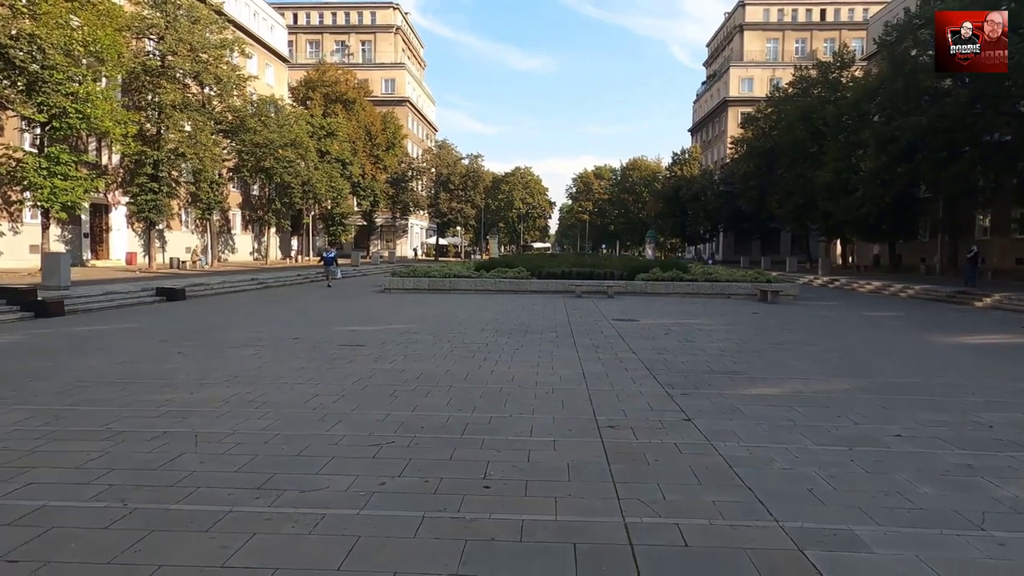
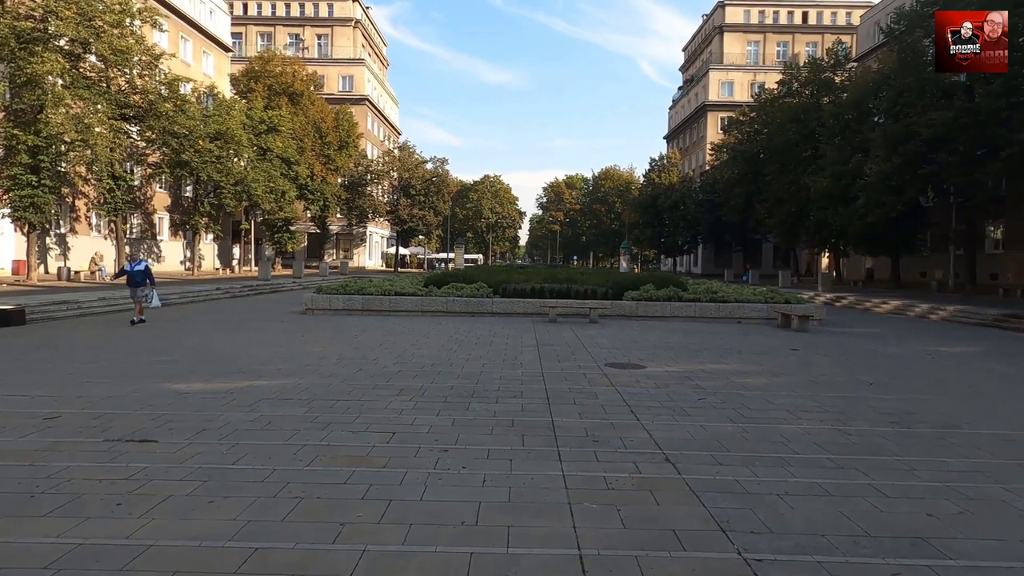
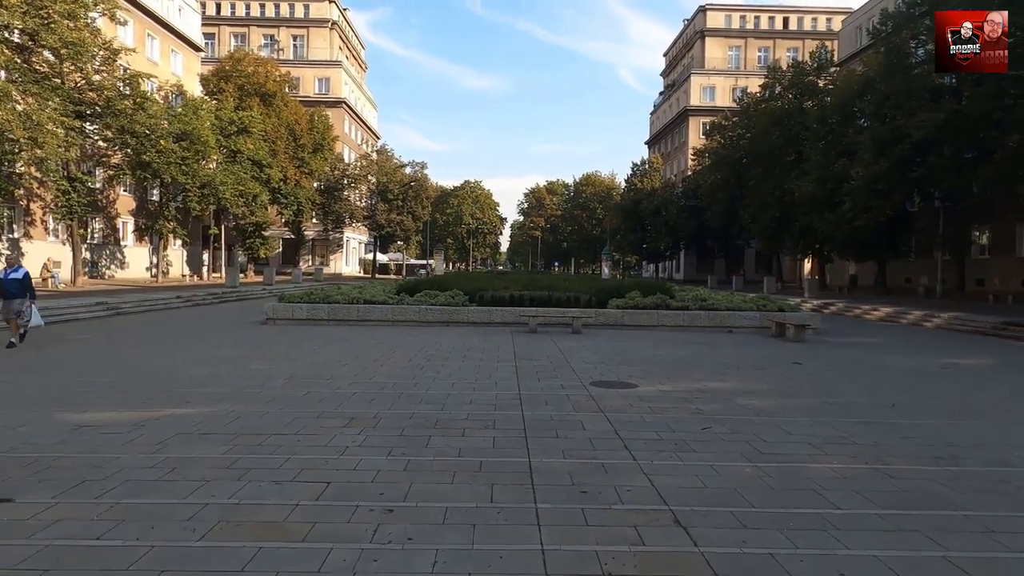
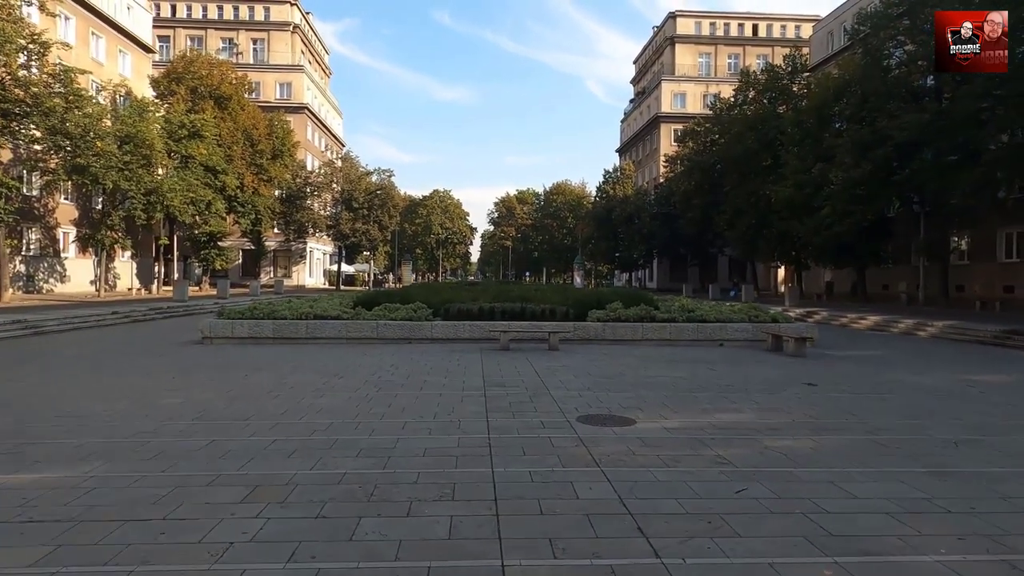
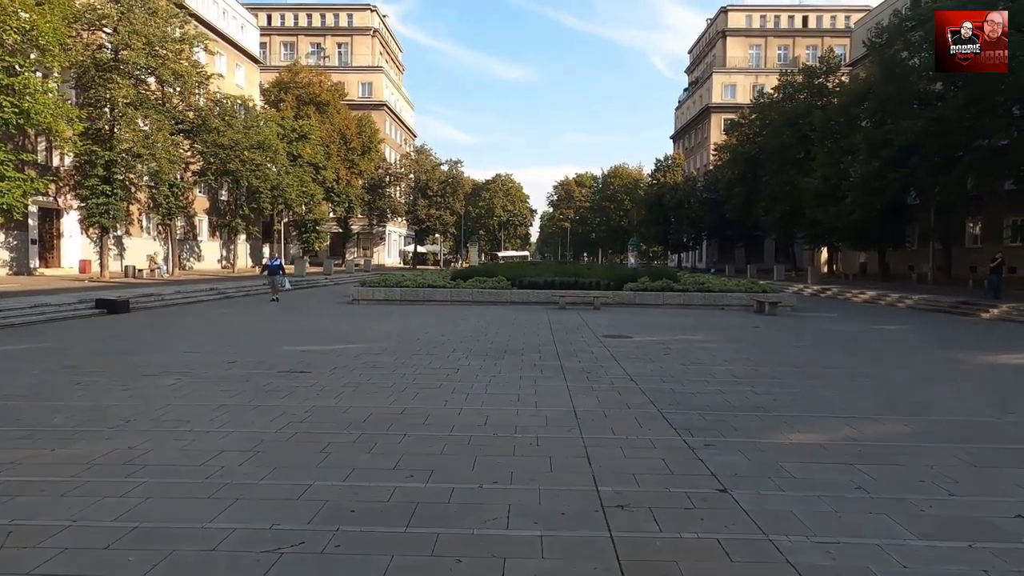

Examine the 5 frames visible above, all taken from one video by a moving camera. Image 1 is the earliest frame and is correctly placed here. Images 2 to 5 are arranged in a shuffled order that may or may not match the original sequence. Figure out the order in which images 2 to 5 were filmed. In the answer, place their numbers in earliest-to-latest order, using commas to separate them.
5, 2, 3, 4
